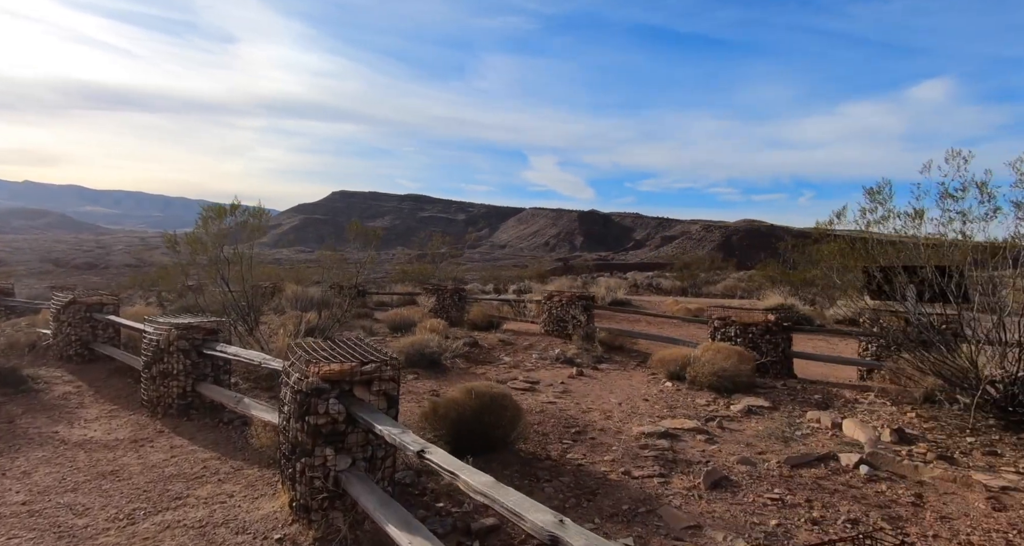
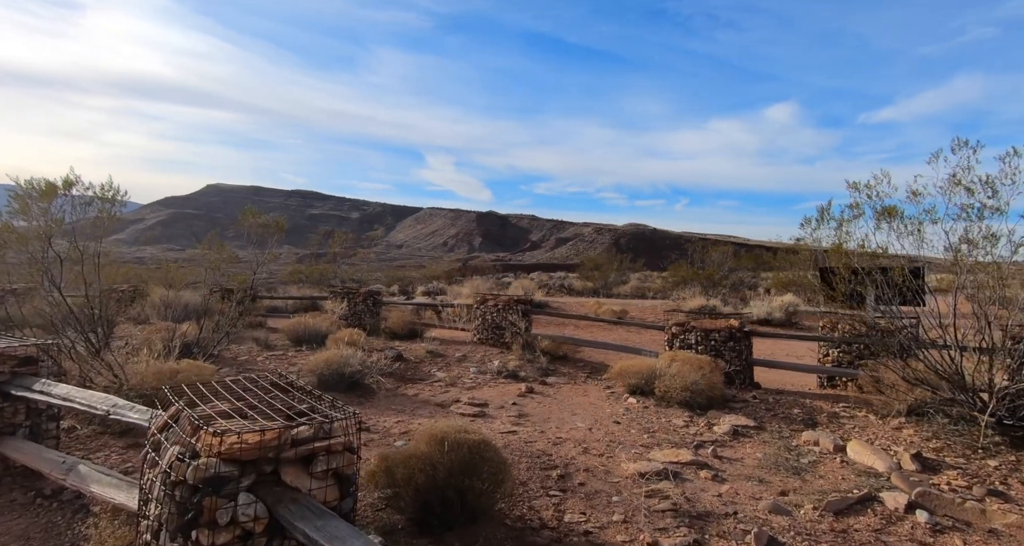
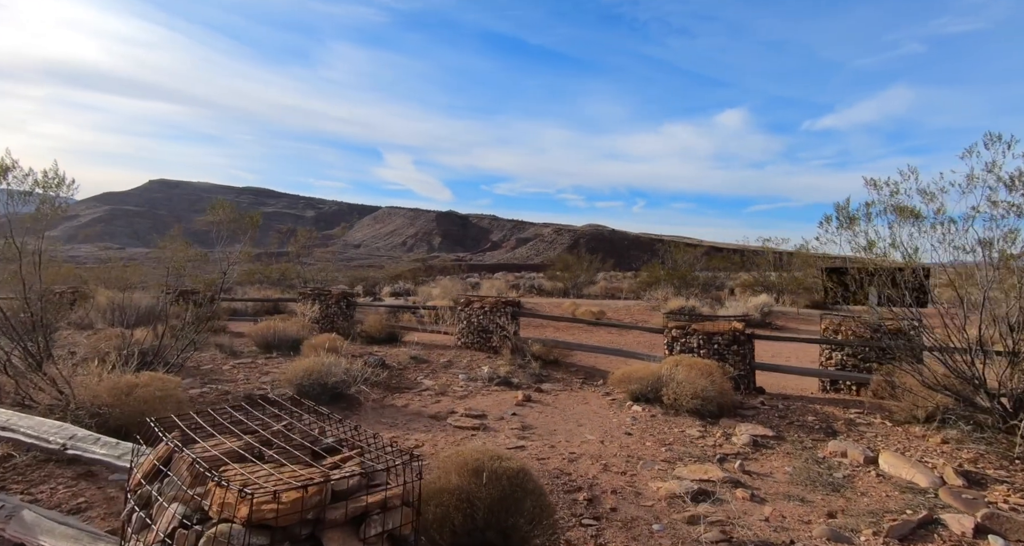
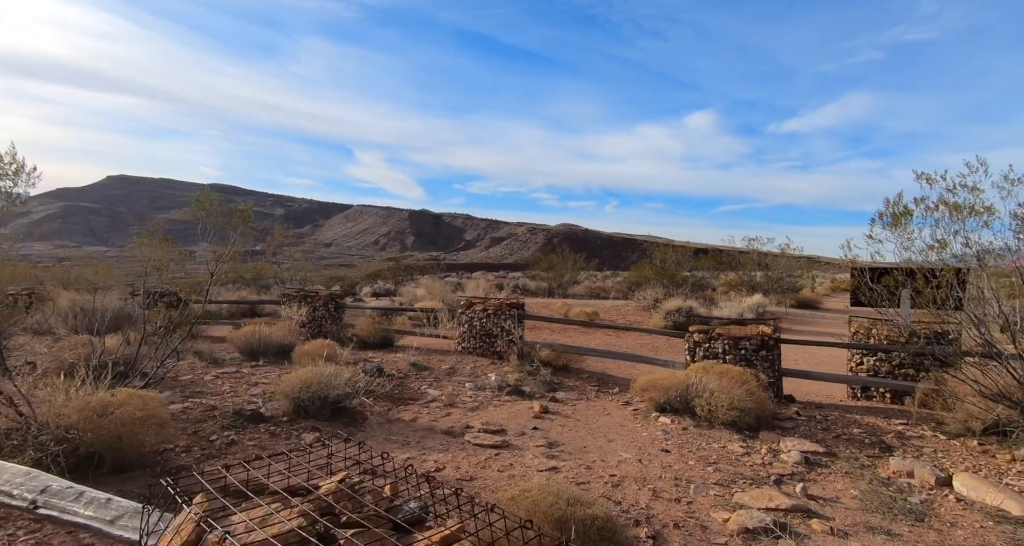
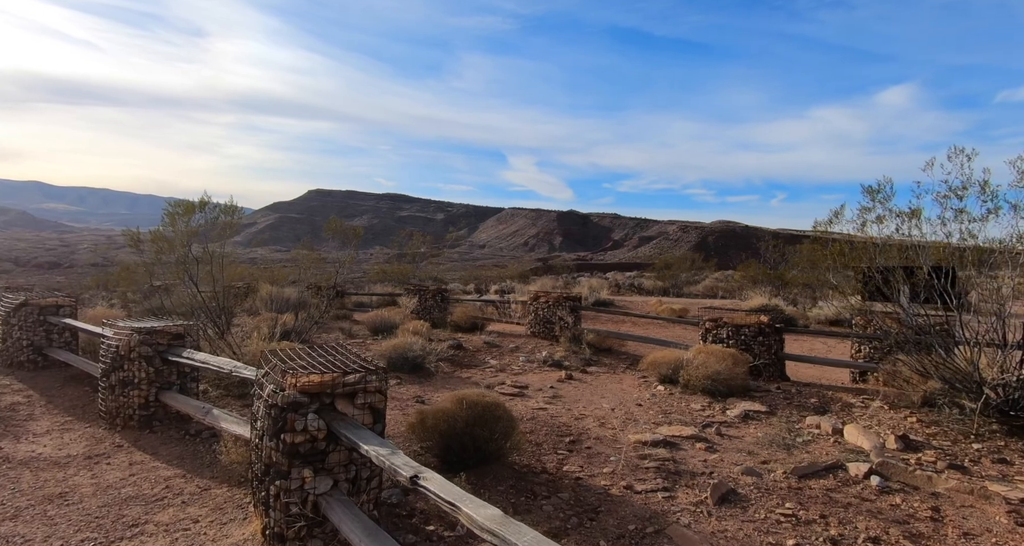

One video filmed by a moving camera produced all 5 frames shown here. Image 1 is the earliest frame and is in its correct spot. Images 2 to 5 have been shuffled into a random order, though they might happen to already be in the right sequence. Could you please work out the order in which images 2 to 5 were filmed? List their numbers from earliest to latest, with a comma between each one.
5, 2, 3, 4
